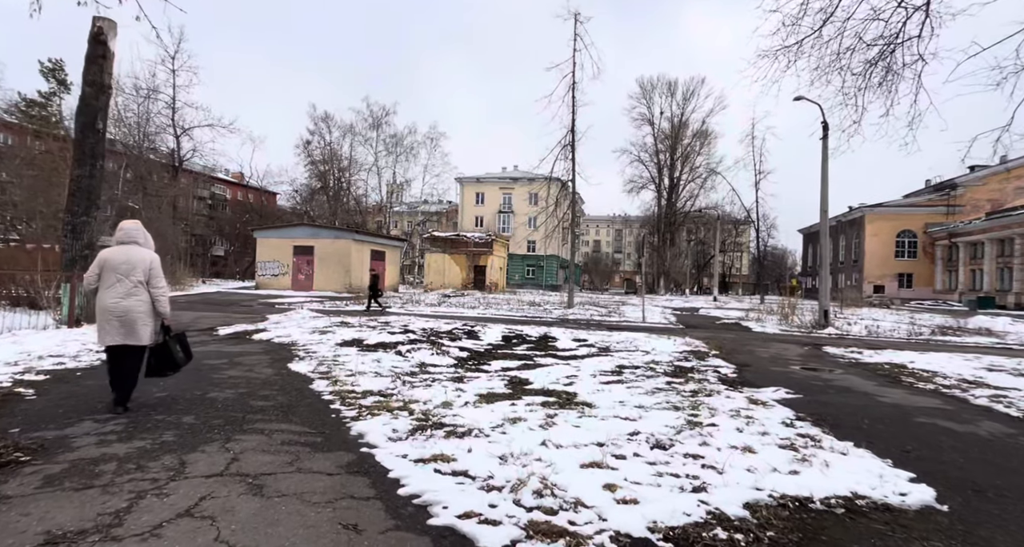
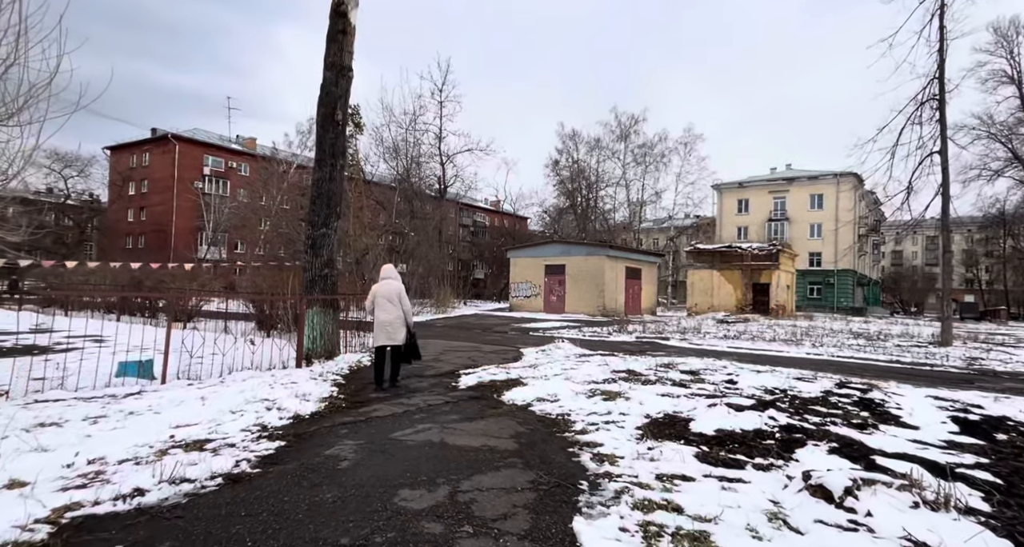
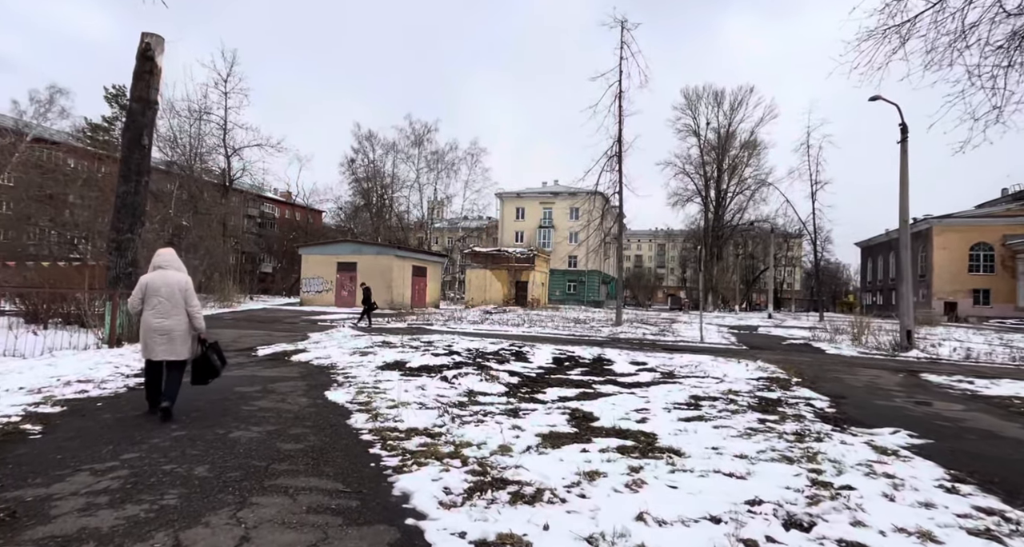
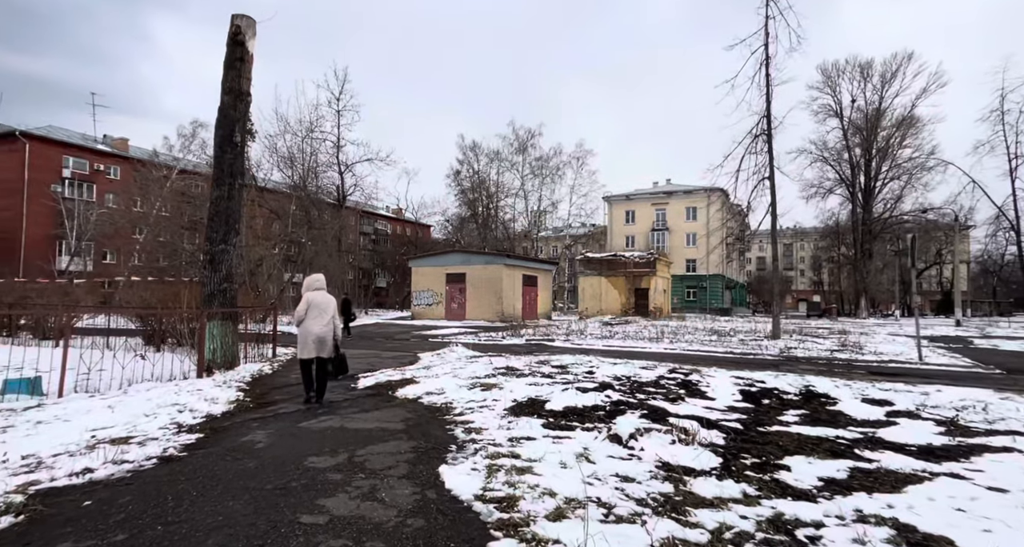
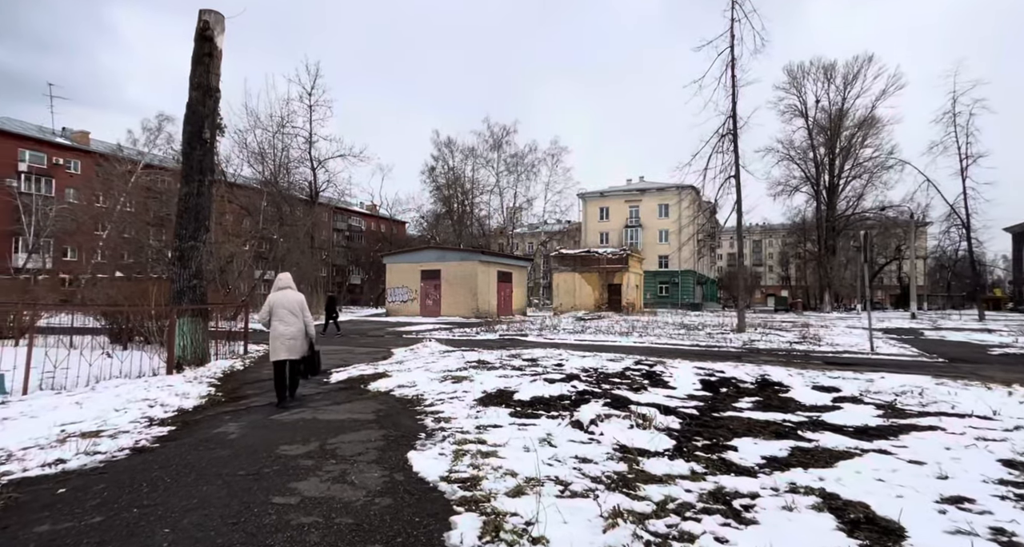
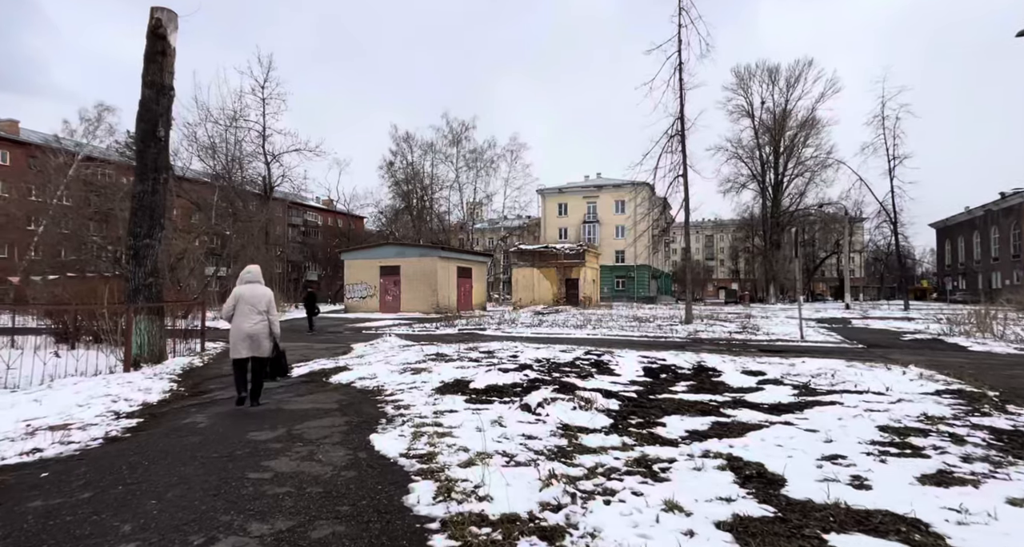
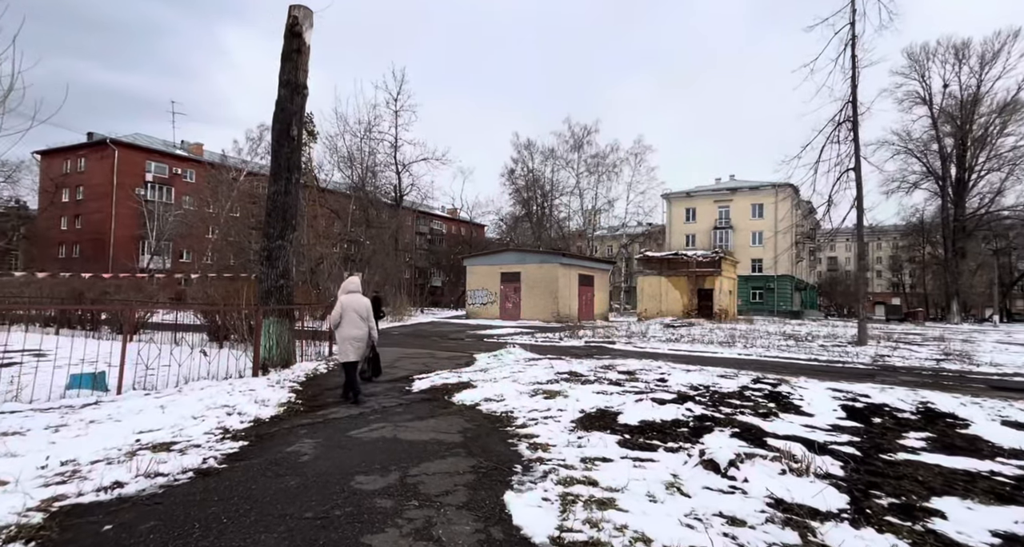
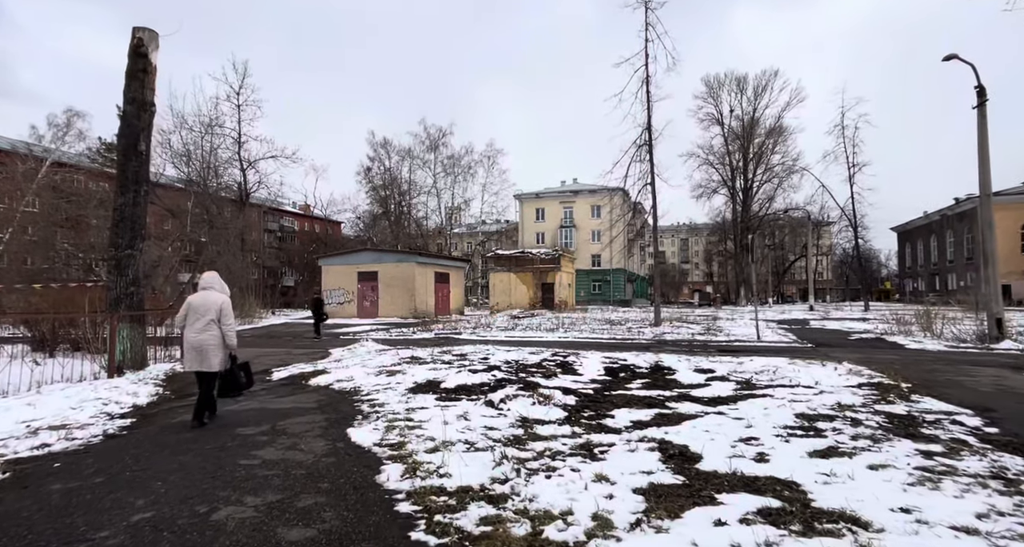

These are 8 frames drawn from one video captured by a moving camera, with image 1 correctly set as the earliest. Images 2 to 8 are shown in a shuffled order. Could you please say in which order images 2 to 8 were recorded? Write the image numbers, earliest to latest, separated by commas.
3, 8, 6, 5, 4, 7, 2
